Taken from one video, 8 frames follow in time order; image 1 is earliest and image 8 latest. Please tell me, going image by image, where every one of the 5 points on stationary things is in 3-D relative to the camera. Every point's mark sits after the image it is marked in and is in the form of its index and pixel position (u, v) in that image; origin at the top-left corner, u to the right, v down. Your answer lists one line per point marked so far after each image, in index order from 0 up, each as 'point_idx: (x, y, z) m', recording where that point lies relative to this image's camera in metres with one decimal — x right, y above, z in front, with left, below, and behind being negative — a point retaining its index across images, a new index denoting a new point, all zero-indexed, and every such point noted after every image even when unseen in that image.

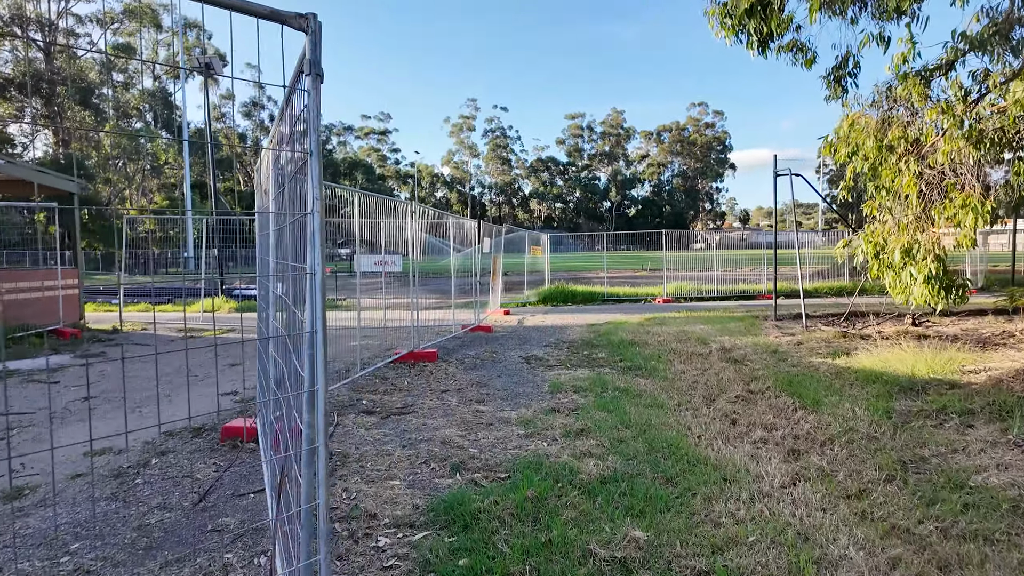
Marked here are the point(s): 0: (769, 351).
0: (+2.9, -0.7, +6.6) m
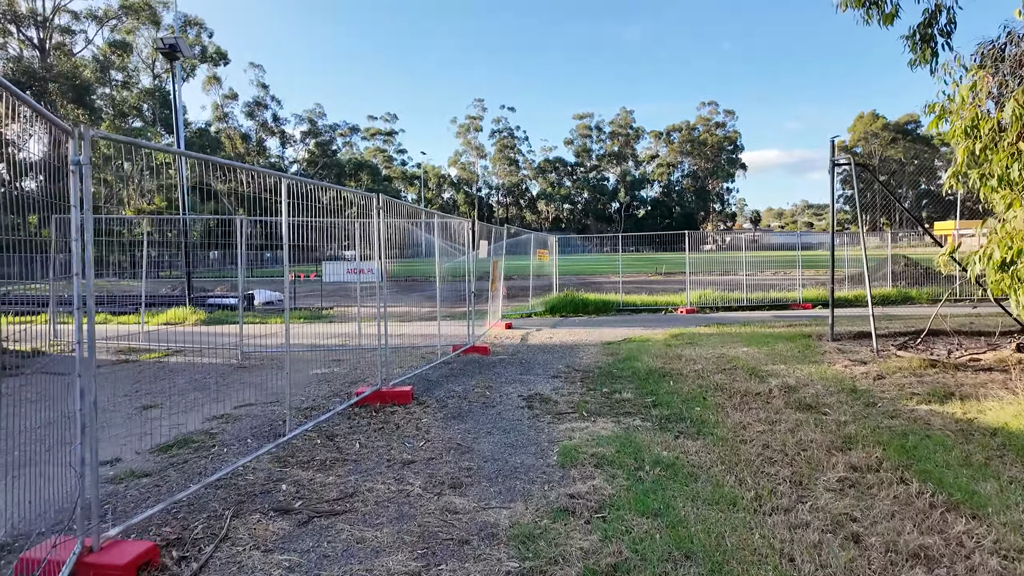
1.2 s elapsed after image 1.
0: (+2.9, -0.9, +5.0) m
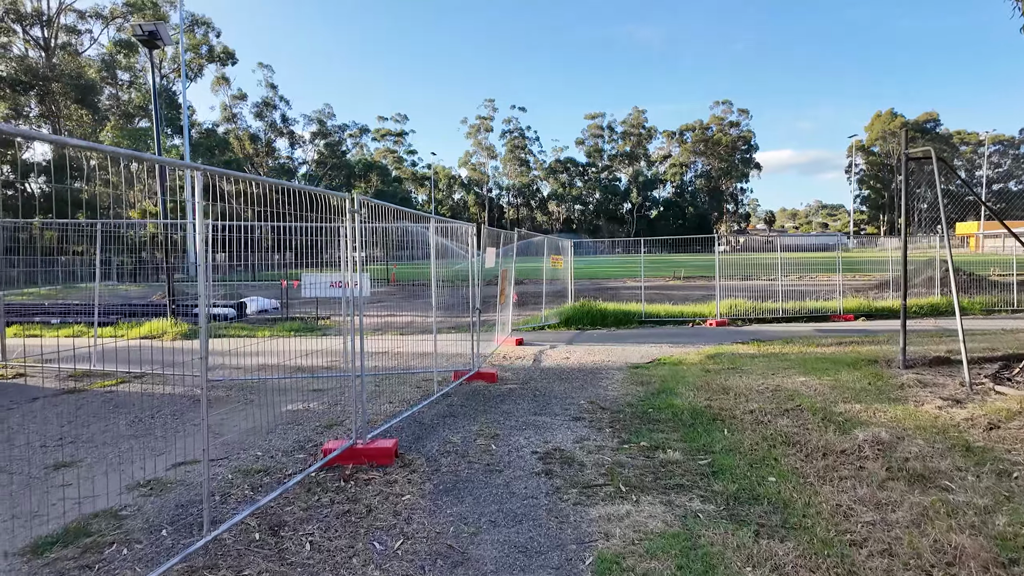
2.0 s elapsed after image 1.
0: (+2.9, -1.0, +3.9) m
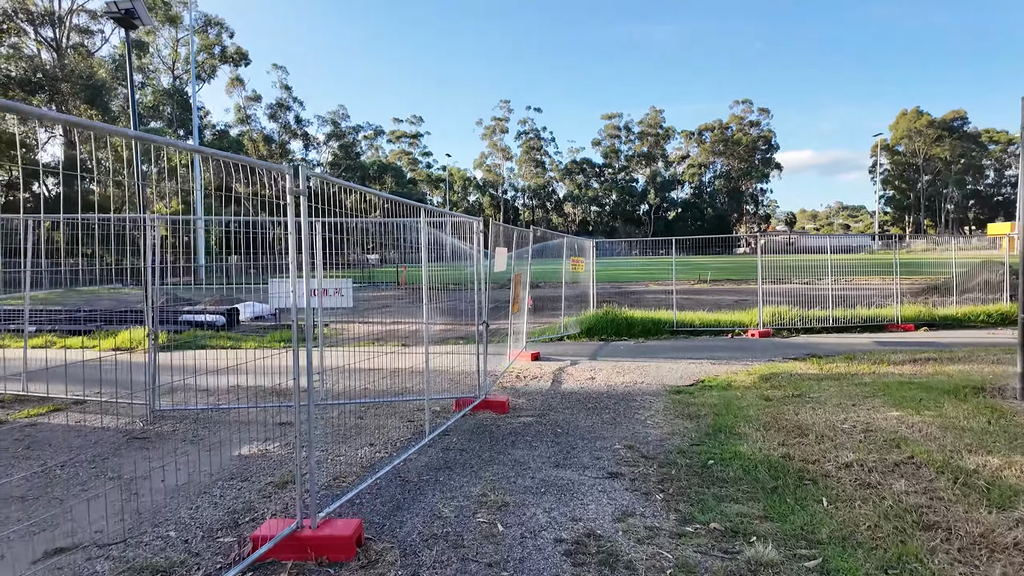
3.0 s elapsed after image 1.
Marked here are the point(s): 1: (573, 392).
0: (+3.0, -1.1, +2.6) m
1: (+0.6, -1.1, +6.0) m
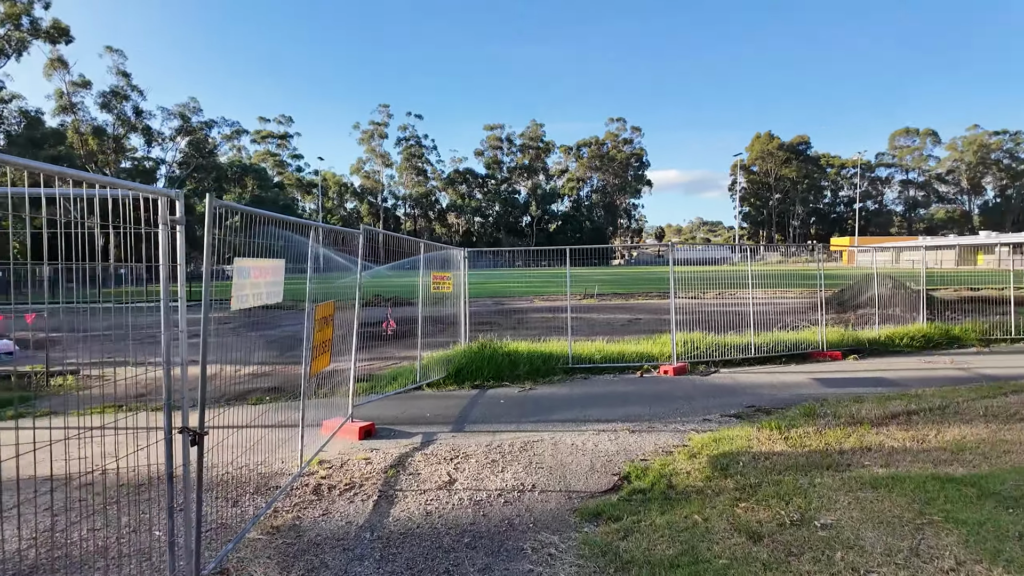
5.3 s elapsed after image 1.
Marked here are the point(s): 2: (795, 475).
0: (+2.4, -1.3, +0.4) m
1: (-0.6, -1.3, +3.2) m
2: (+1.9, -1.2, +3.9) m
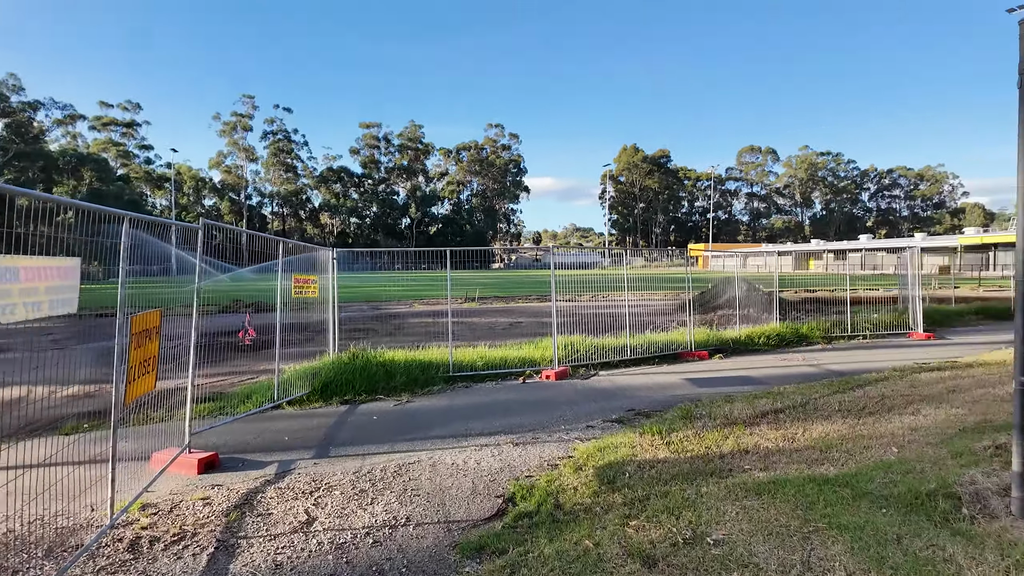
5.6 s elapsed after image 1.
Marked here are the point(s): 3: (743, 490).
0: (+2.3, -1.3, +0.5) m
1: (-1.2, -1.4, +2.6) m
2: (+1.1, -1.2, +3.8) m
3: (+1.4, -1.2, +3.6) m
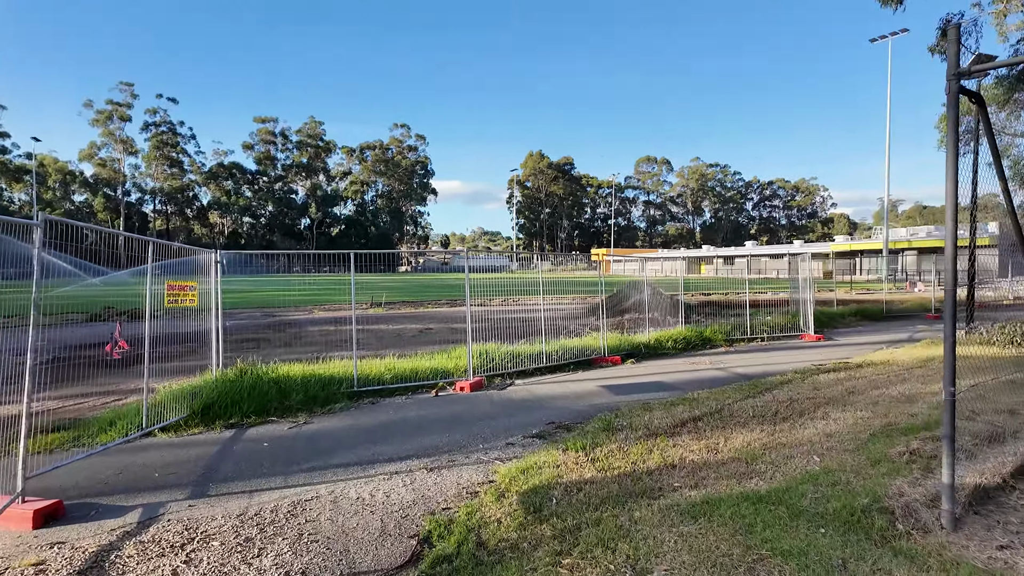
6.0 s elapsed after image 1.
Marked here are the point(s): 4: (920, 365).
0: (+2.3, -1.3, +0.4) m
1: (-1.5, -1.4, +2.0) m
2: (+0.6, -1.3, +3.5) m
3: (+0.9, -1.3, +3.3) m
4: (+5.8, -1.1, +8.3) m
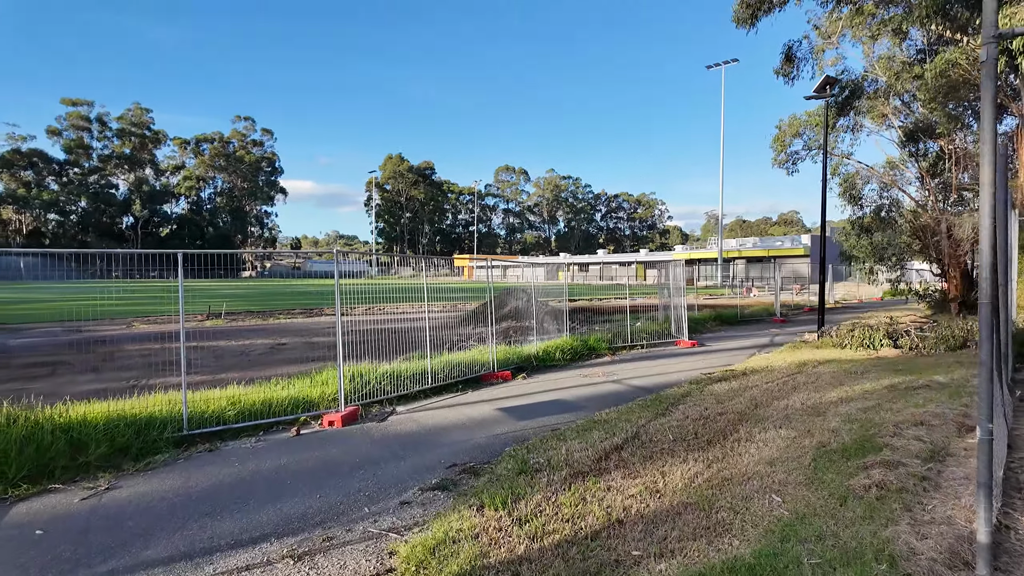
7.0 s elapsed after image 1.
0: (+2.7, -1.4, 0.0) m
1: (-1.4, -1.5, +0.6) m
2: (+0.2, -1.4, +2.5) m
3: (+0.6, -1.3, +2.5) m
4: (+4.1, -1.2, +8.5) m
